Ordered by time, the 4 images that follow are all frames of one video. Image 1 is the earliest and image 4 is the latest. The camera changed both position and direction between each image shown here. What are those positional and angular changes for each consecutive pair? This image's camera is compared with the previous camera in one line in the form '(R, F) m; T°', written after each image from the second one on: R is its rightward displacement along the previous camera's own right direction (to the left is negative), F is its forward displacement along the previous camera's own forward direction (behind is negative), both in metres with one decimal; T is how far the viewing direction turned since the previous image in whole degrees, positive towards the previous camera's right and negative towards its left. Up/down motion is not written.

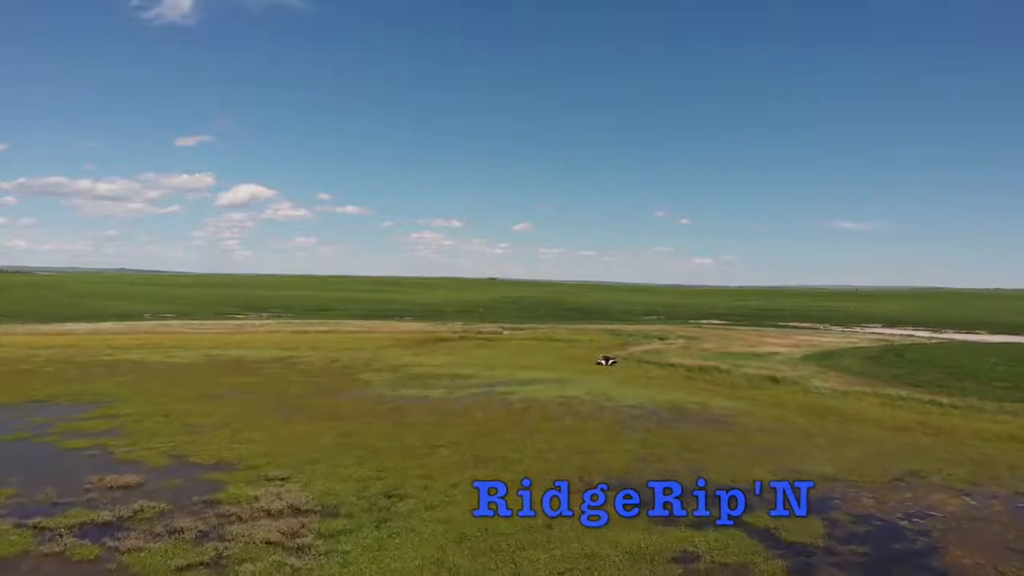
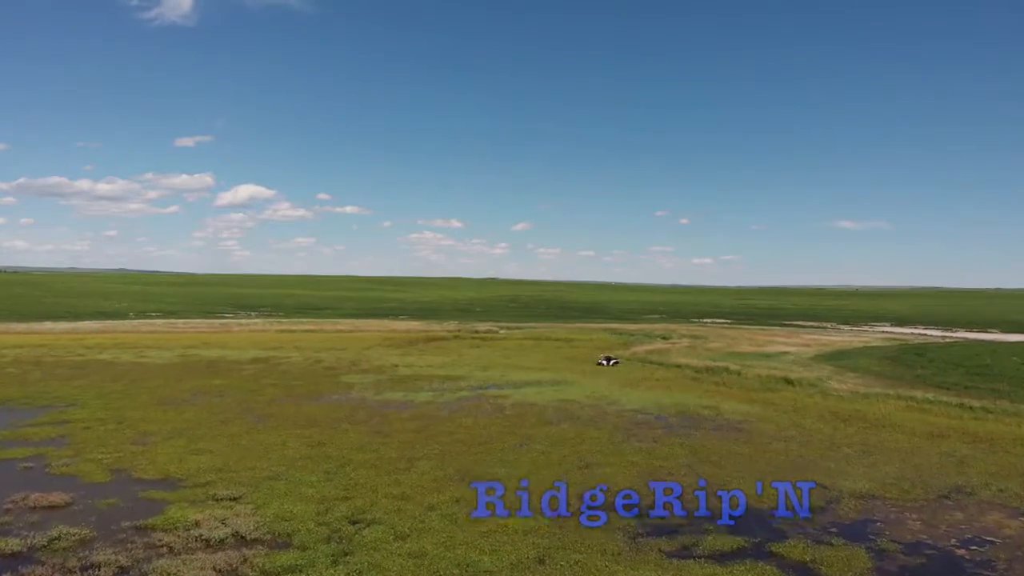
(+0.3, +4.1) m; 0°
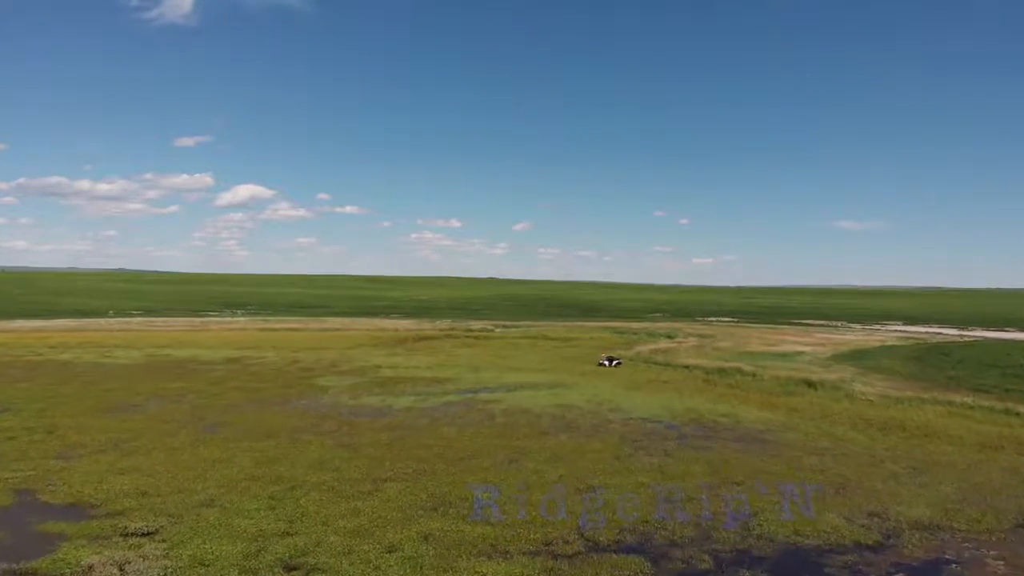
(+0.4, +5.0) m; 0°
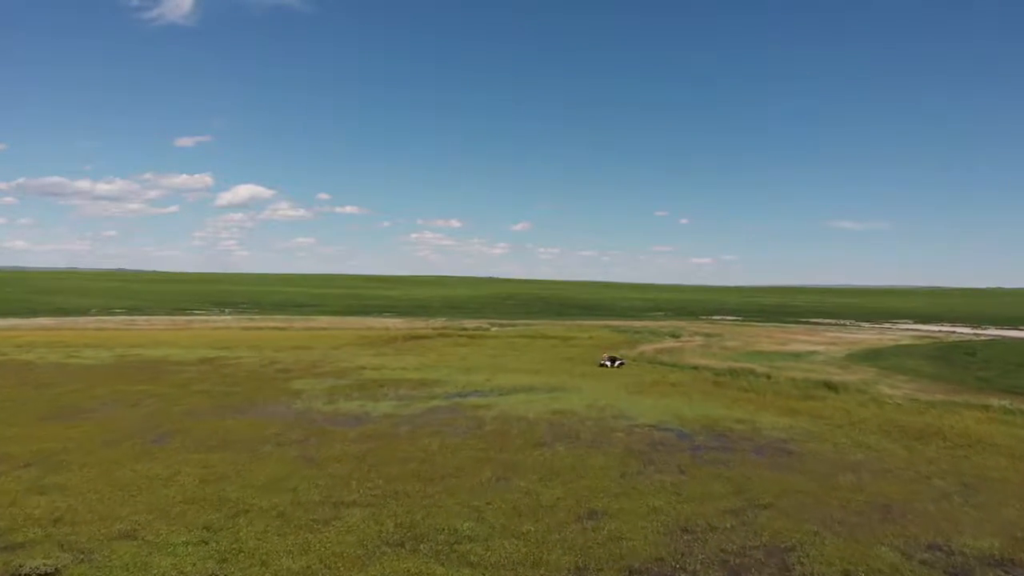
(+0.3, +4.0) m; 0°
